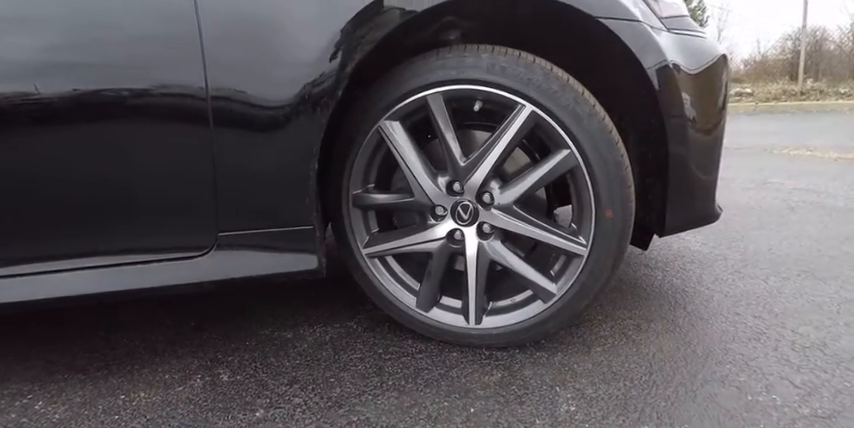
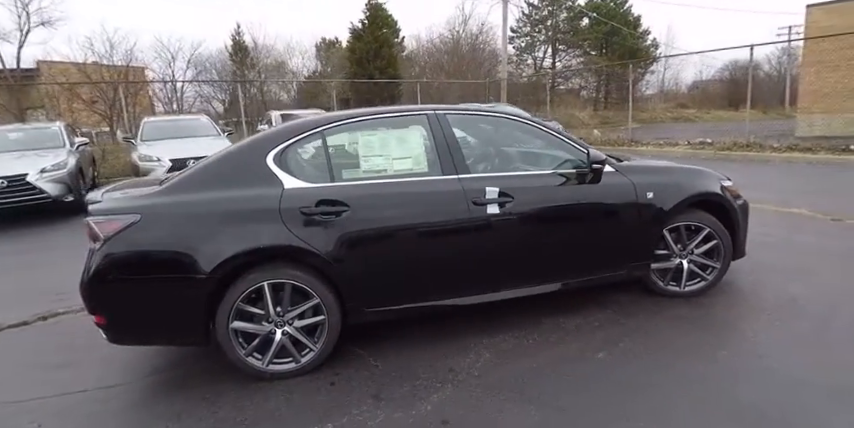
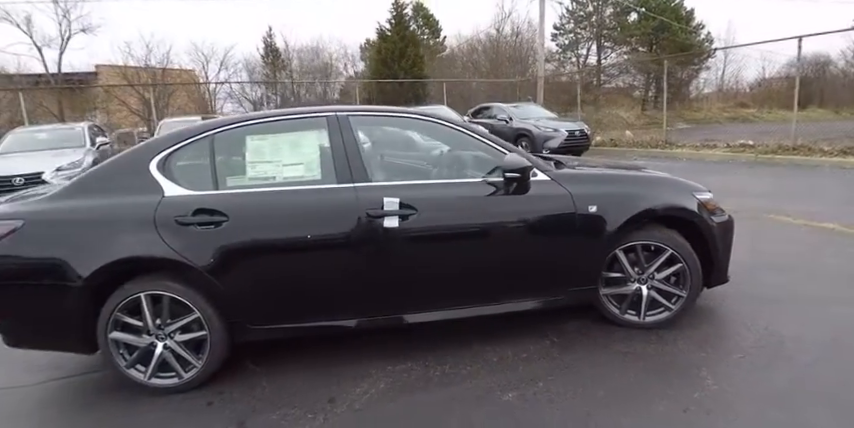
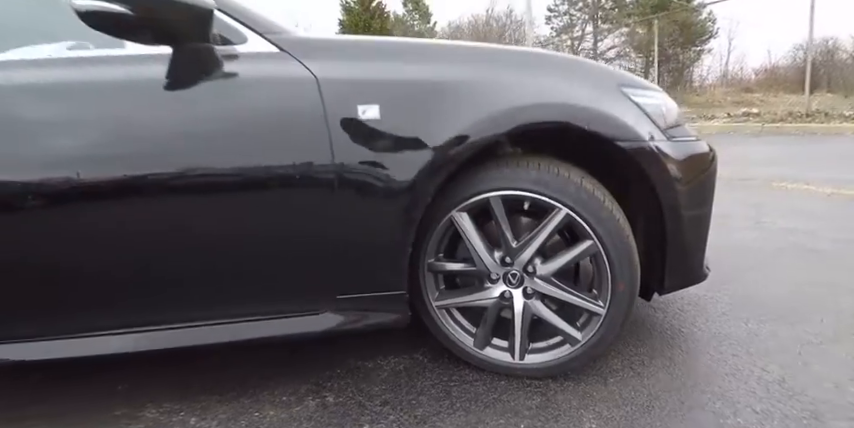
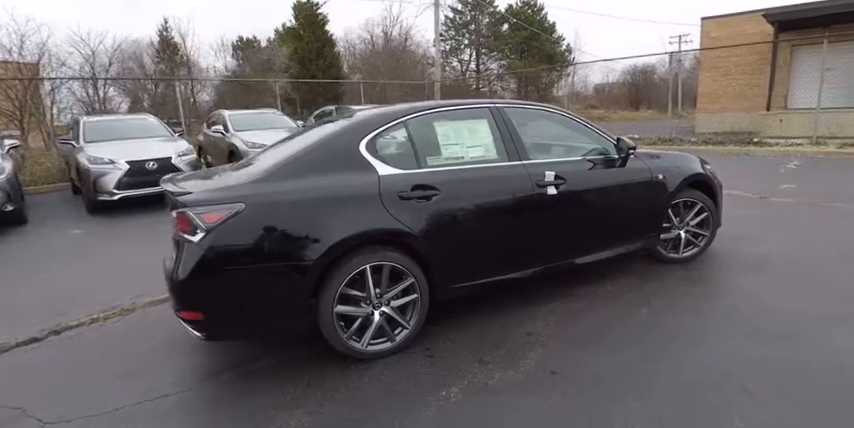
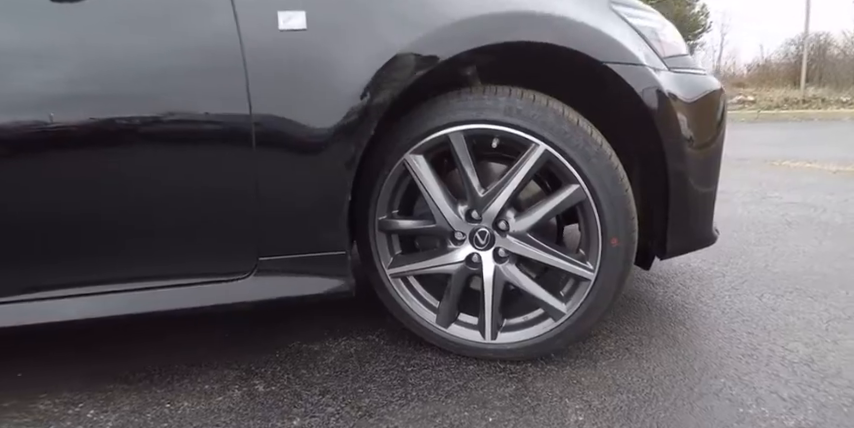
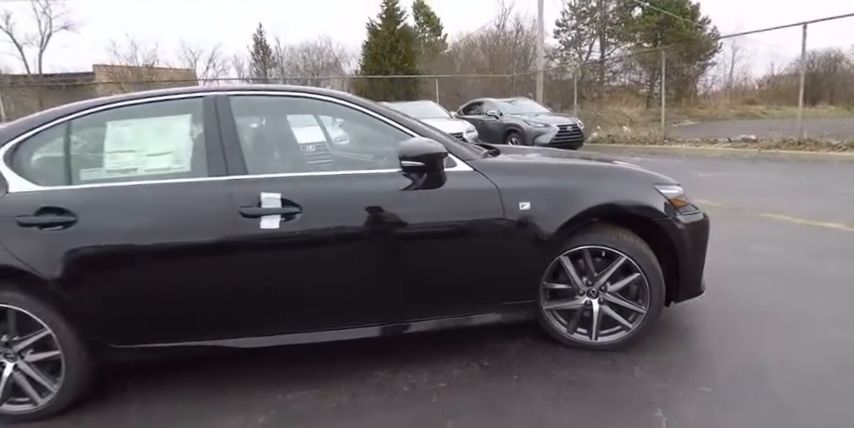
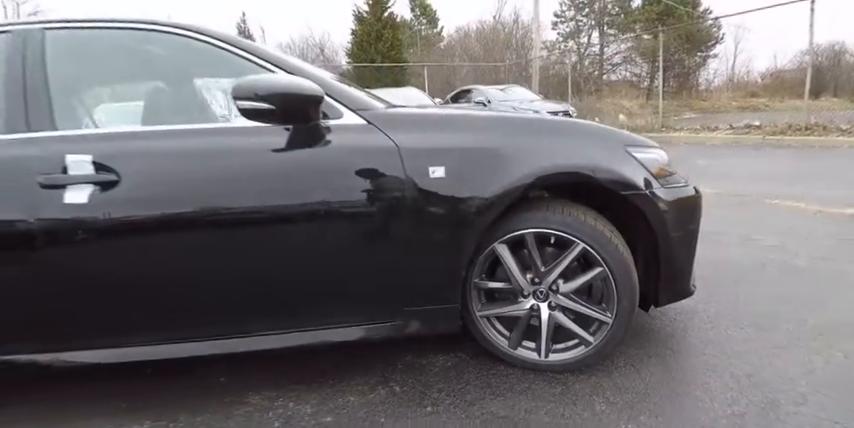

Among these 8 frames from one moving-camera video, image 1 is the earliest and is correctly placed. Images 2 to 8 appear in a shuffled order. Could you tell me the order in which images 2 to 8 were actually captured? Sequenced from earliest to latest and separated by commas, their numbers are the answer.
6, 4, 8, 7, 3, 2, 5
